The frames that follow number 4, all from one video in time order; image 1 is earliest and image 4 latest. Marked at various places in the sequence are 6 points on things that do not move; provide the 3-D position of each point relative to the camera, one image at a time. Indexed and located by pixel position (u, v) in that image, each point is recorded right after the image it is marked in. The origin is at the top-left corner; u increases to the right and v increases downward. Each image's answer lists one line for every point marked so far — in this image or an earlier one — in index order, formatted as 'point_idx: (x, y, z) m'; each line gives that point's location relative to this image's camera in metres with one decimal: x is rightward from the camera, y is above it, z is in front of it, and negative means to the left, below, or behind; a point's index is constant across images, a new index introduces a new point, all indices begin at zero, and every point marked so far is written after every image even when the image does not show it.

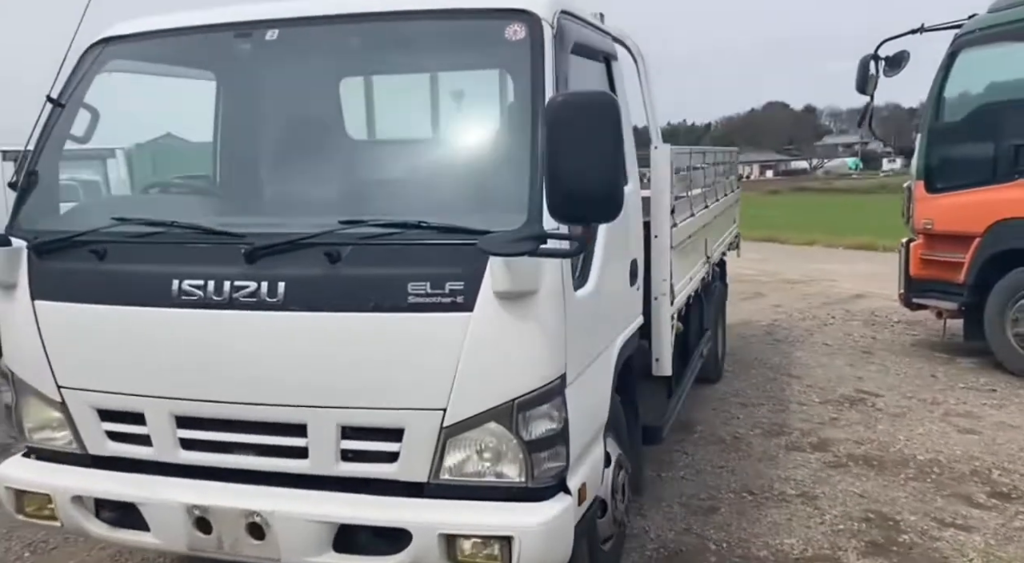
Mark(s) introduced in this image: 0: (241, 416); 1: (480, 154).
0: (-0.8, -0.4, +2.4) m
1: (0.0, +0.4, +2.6) m
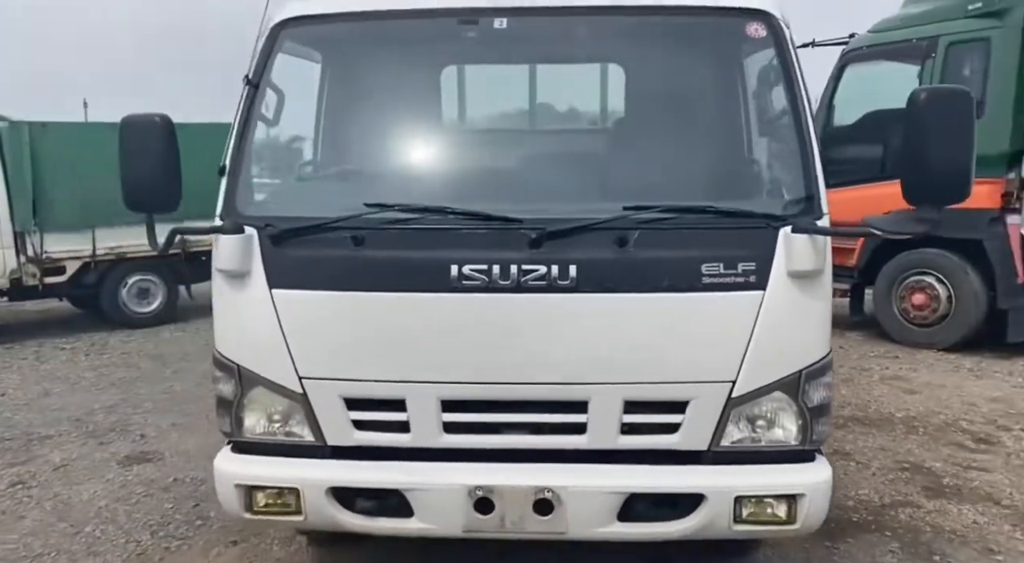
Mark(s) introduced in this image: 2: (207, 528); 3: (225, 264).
0: (0.0, -0.4, +2.5) m
1: (+0.7, +0.5, +2.8) m
2: (-1.3, -1.1, +3.6) m
3: (-0.9, 0.0, +2.5) m
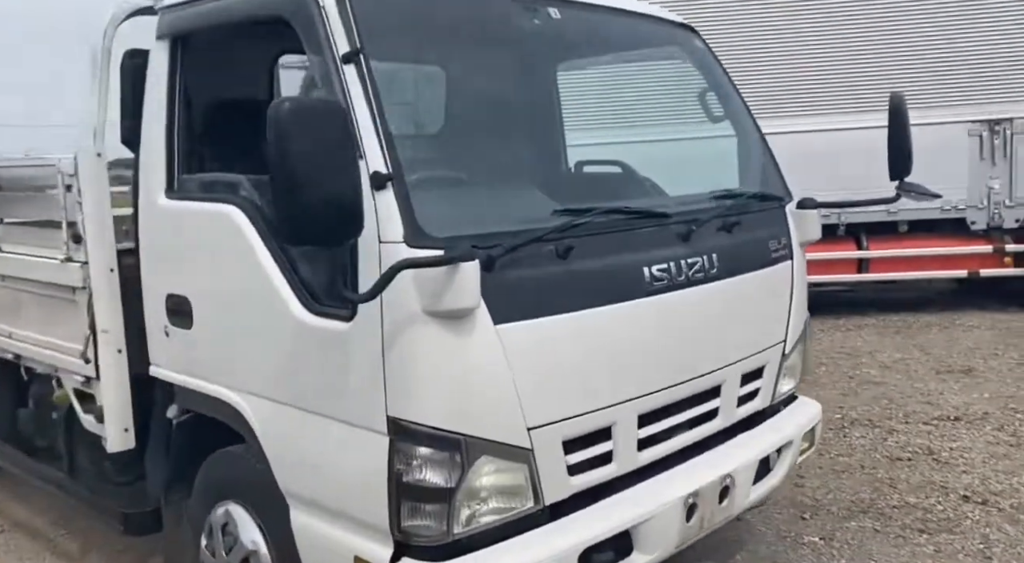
0: (+0.5, -0.3, +2.5) m
1: (+0.6, +0.5, +3.2) m
2: (-1.1, -1.3, +2.2) m
3: (-0.1, 0.0, +1.8) m
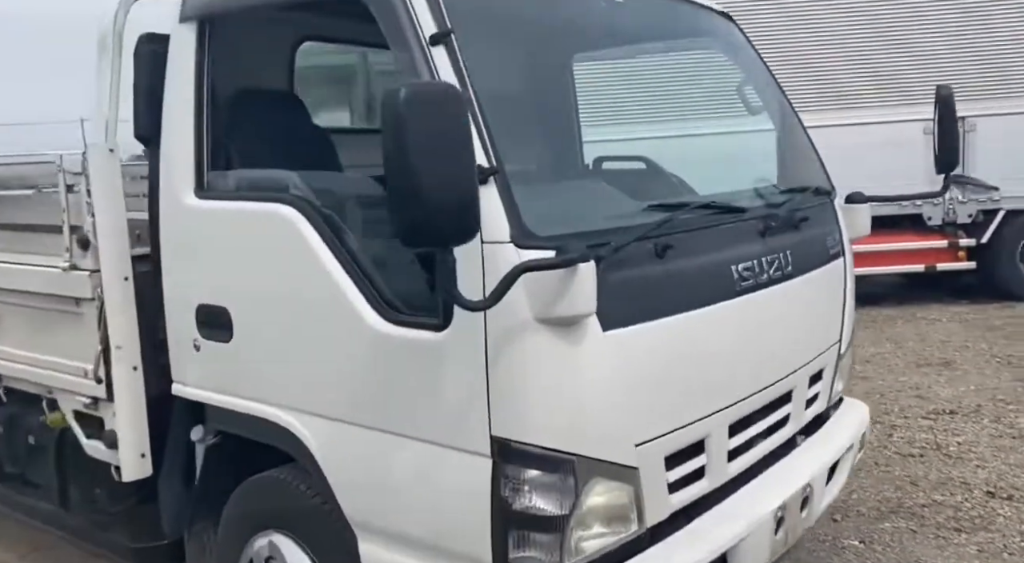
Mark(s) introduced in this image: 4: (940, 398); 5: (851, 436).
0: (+0.7, -0.3, +2.3) m
1: (+0.7, +0.5, +3.1) m
2: (-0.8, -1.3, +1.9) m
3: (+0.1, -0.1, +1.6) m
4: (+2.8, -0.8, +5.3) m
5: (+1.1, -0.5, +2.7) m
